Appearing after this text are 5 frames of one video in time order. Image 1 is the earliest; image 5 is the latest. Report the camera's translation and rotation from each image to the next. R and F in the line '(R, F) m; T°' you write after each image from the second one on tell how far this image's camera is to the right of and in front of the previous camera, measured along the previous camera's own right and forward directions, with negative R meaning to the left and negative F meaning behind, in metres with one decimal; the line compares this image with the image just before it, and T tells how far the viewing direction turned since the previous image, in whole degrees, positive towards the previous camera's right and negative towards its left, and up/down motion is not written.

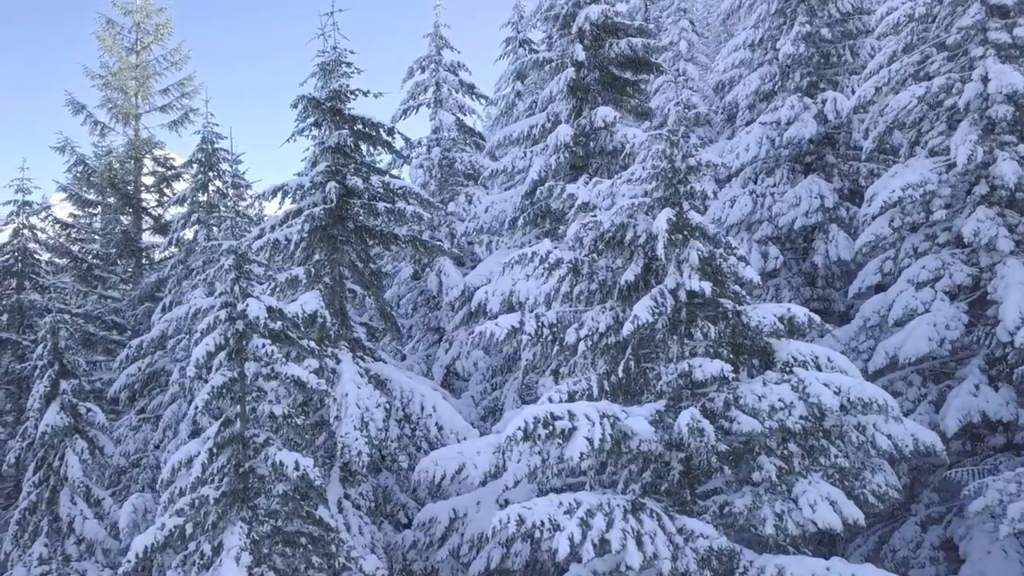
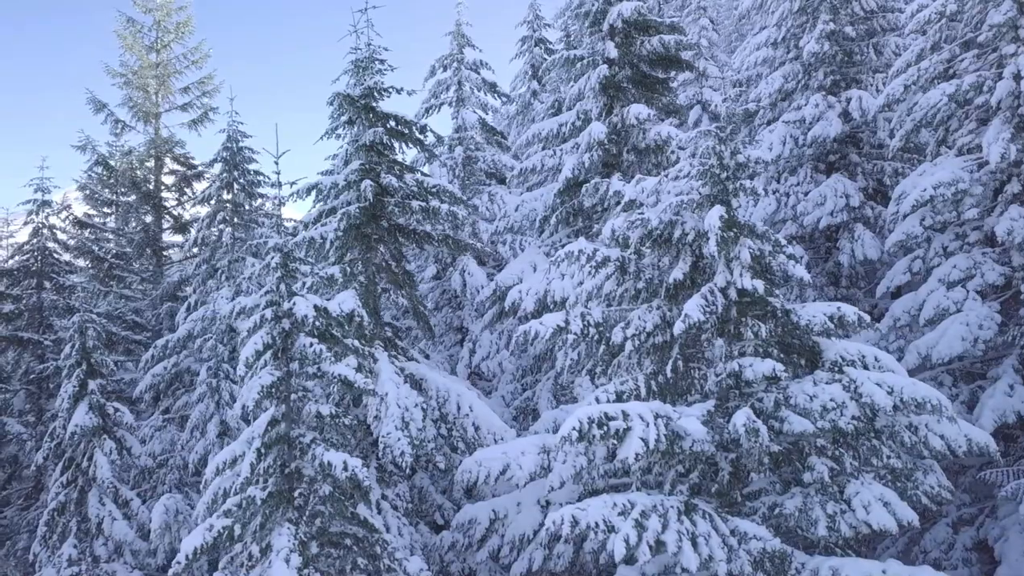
(-0.6, +0.1) m; 0°
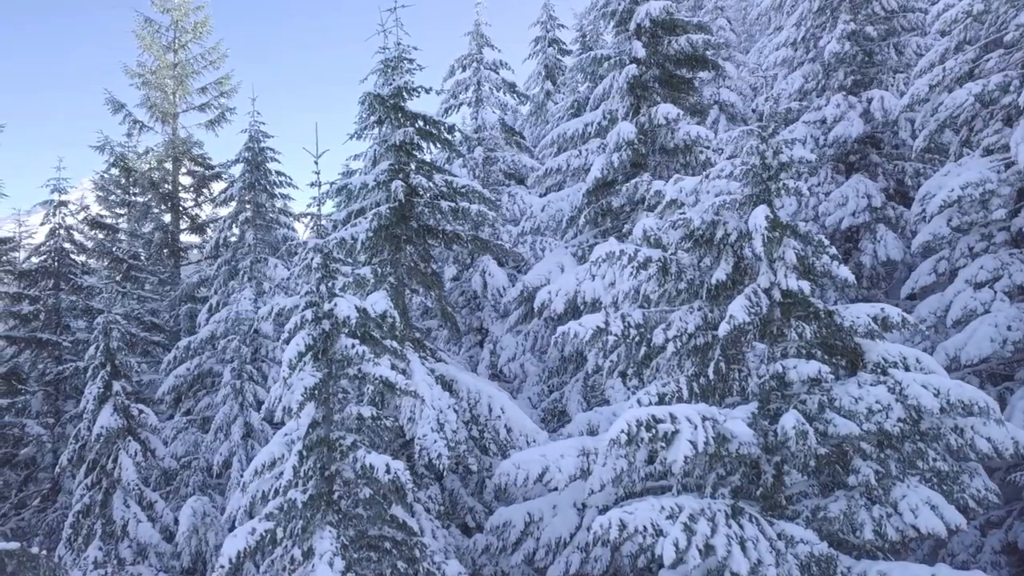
(-0.5, +0.1) m; 0°
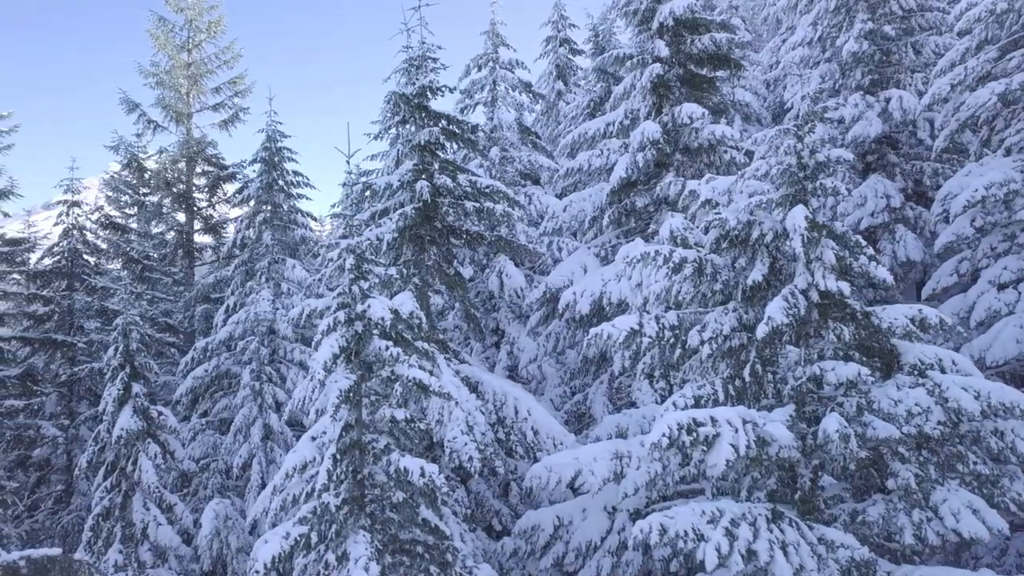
(-0.4, +0.1) m; 0°
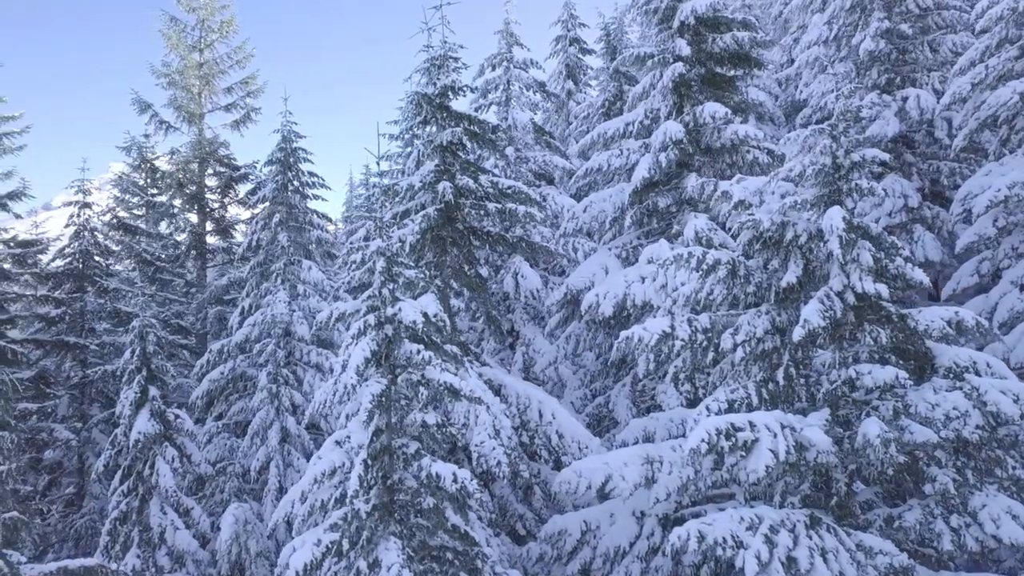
(-0.4, +0.1) m; 0°
